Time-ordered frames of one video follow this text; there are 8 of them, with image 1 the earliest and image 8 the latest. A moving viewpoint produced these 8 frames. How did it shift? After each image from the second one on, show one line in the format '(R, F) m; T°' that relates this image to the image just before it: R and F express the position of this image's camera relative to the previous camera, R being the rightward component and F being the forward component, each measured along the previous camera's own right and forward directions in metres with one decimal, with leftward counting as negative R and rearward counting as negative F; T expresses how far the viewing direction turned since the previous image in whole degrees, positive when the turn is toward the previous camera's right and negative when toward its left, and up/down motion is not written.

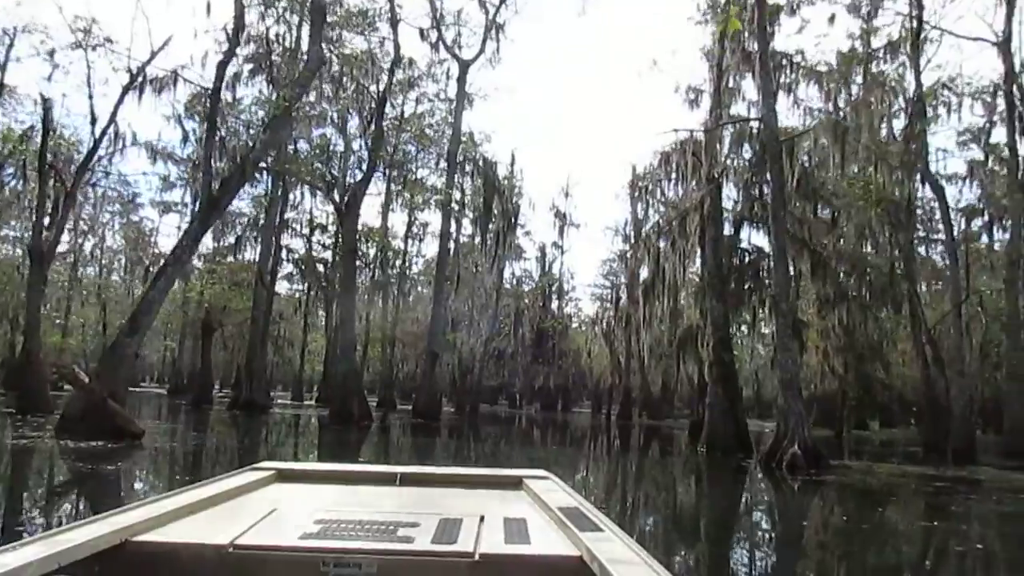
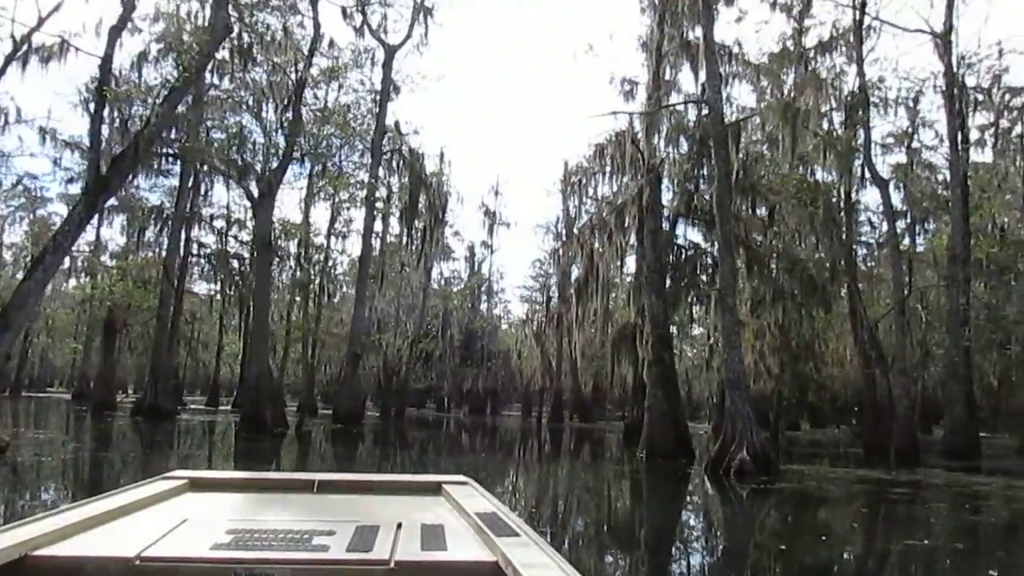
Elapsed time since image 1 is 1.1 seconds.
(0.0, +1.1) m; +5°
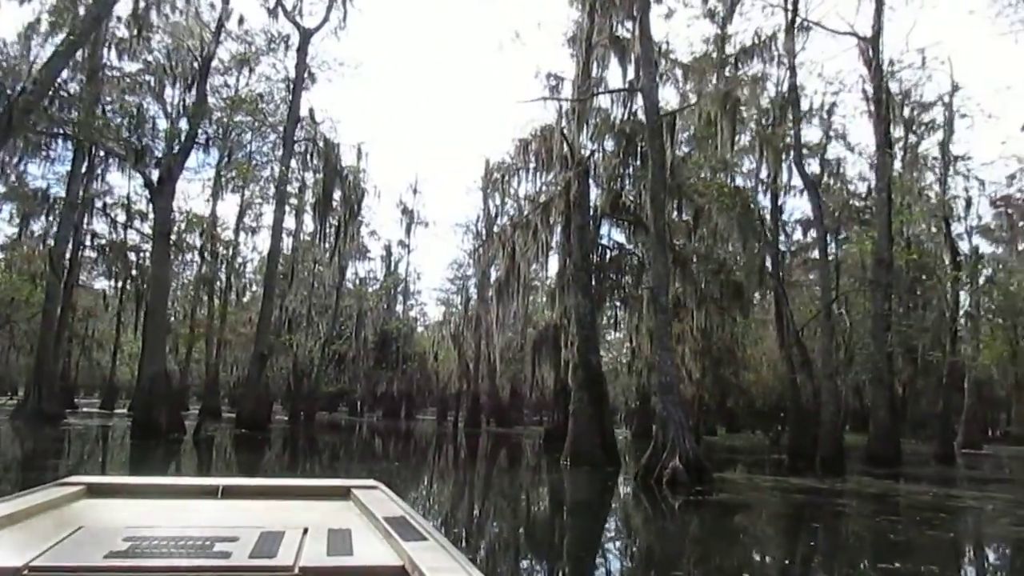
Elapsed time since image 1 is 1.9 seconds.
(-0.1, +0.9) m; +5°
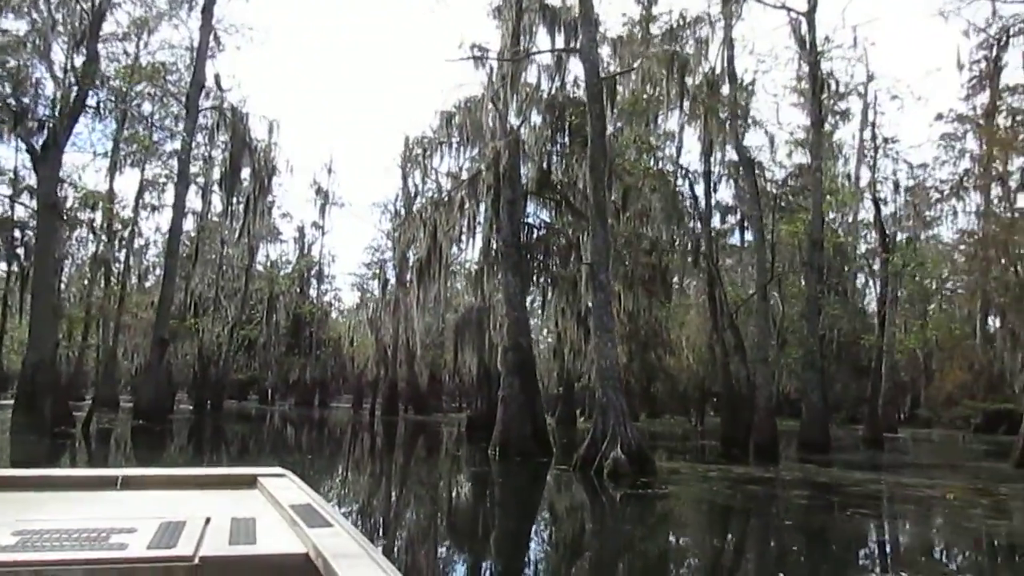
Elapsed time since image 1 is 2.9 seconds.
(-0.1, +1.0) m; +5°
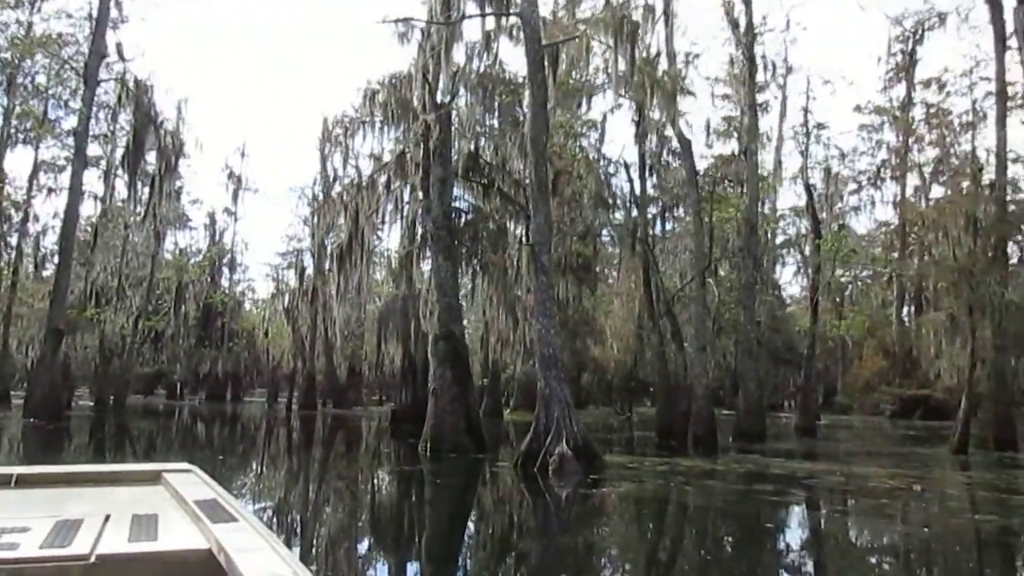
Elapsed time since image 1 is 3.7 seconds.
(-0.2, +0.8) m; +5°
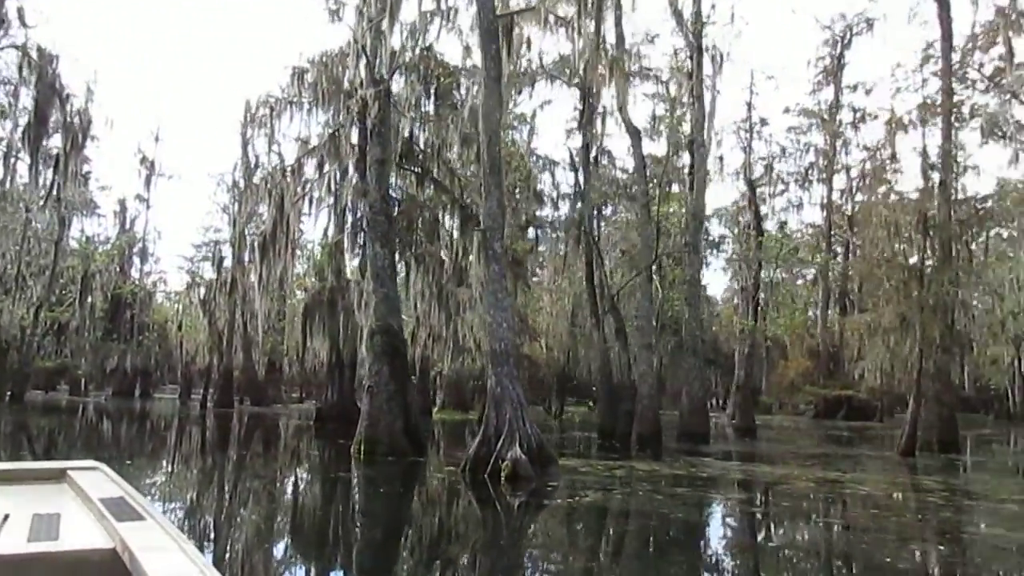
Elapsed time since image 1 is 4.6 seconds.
(-0.3, +0.8) m; +5°
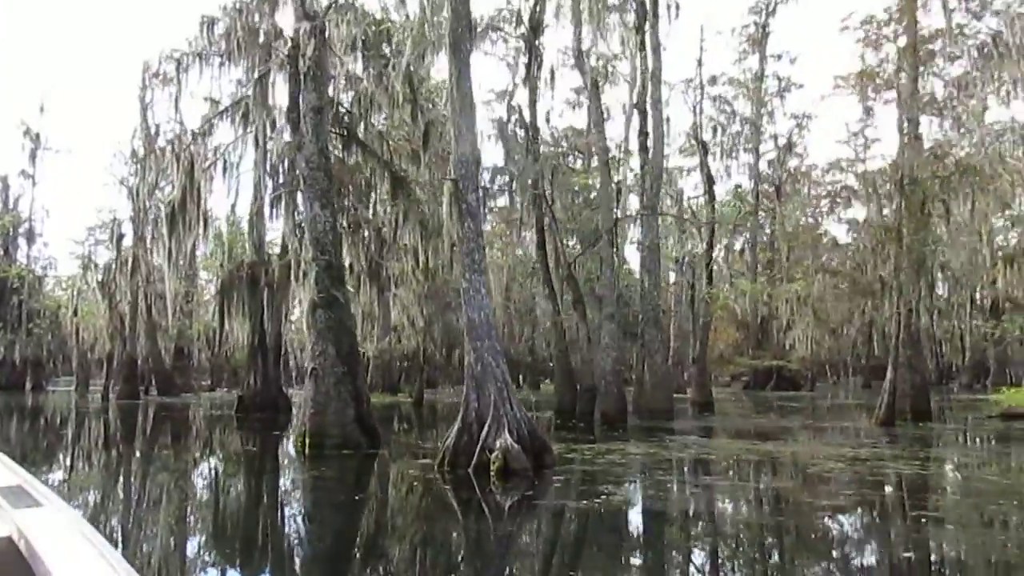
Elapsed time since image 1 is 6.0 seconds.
(-0.6, +1.4) m; +6°
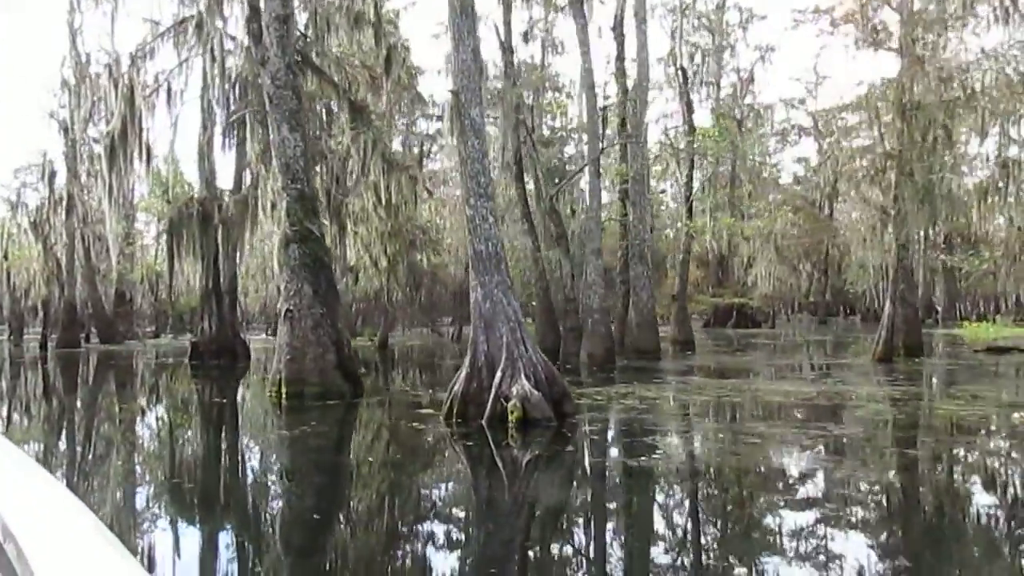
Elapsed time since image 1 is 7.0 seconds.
(-0.5, +0.9) m; +4°
